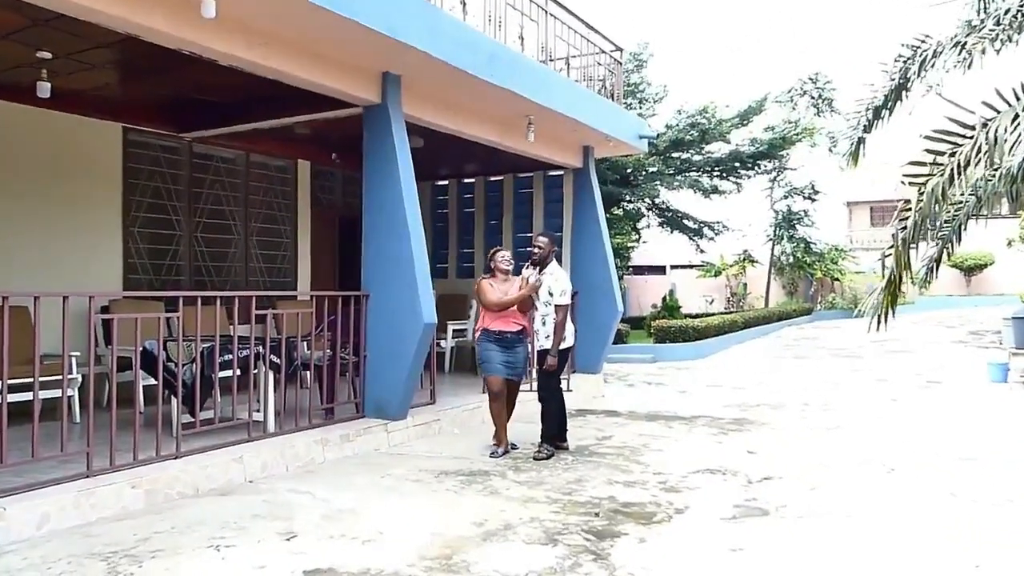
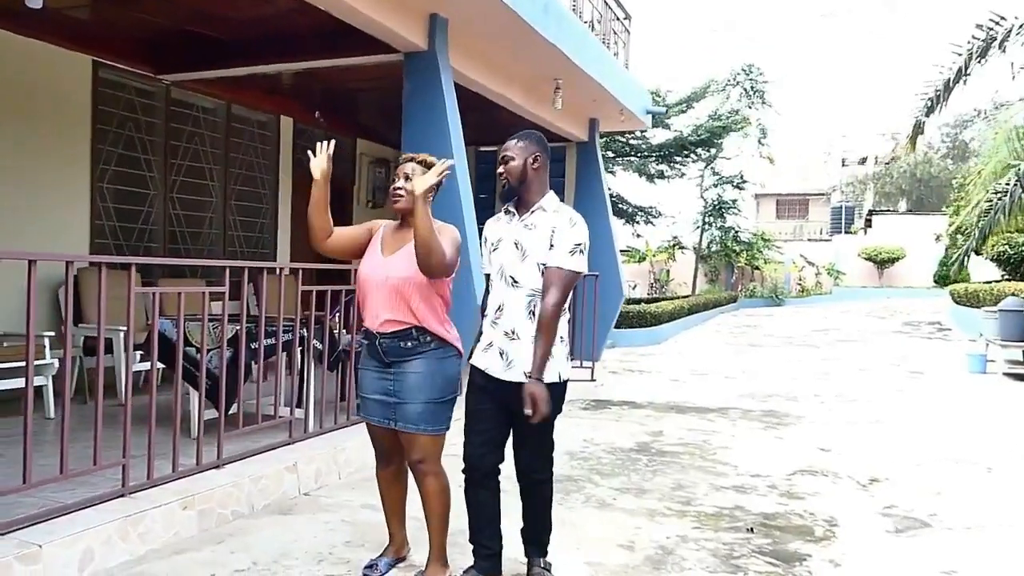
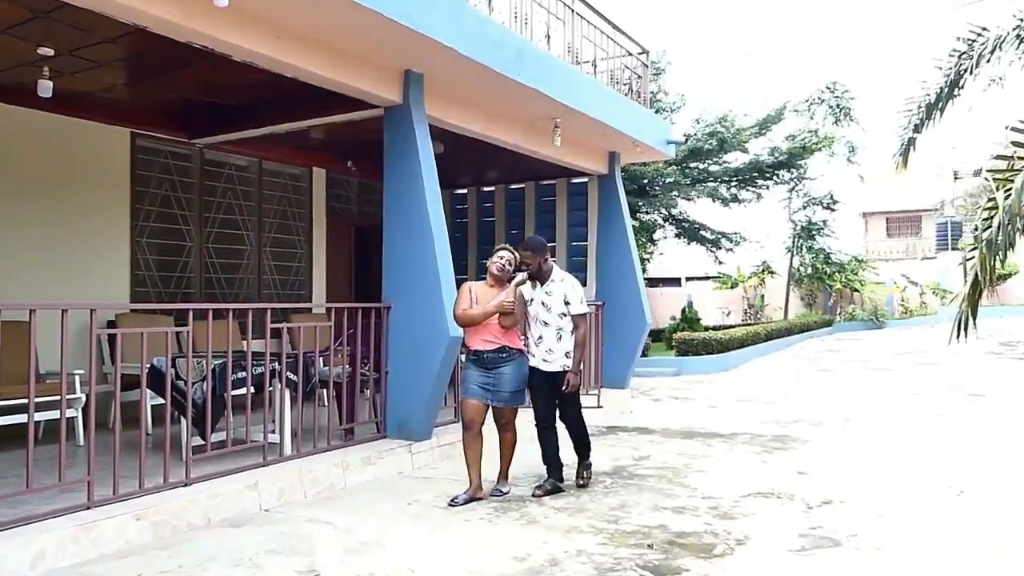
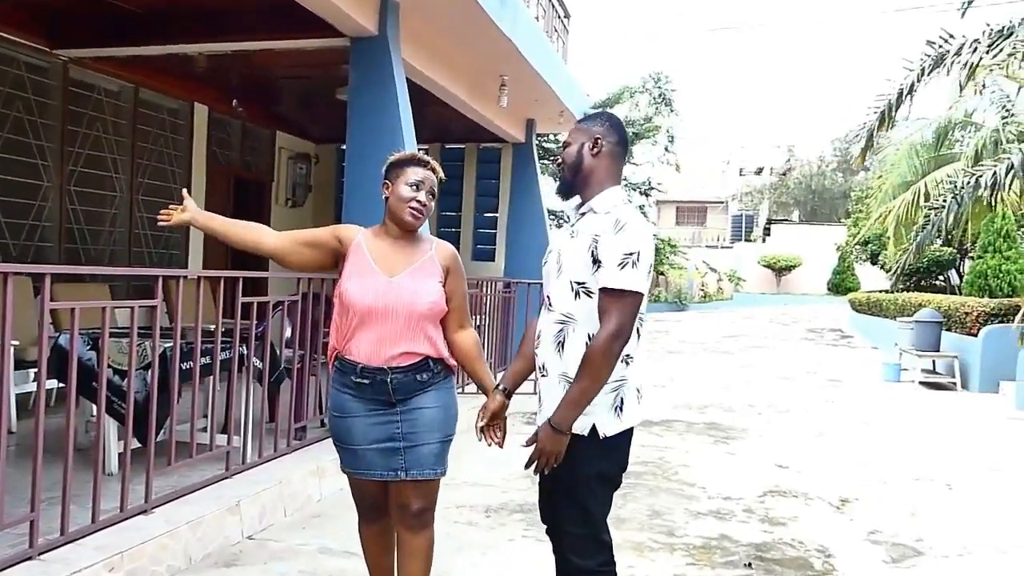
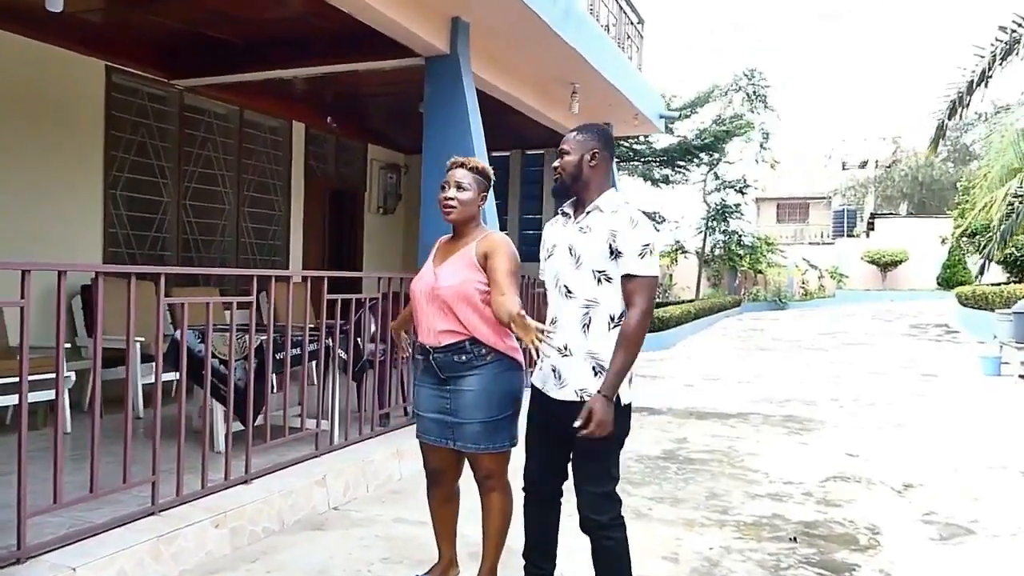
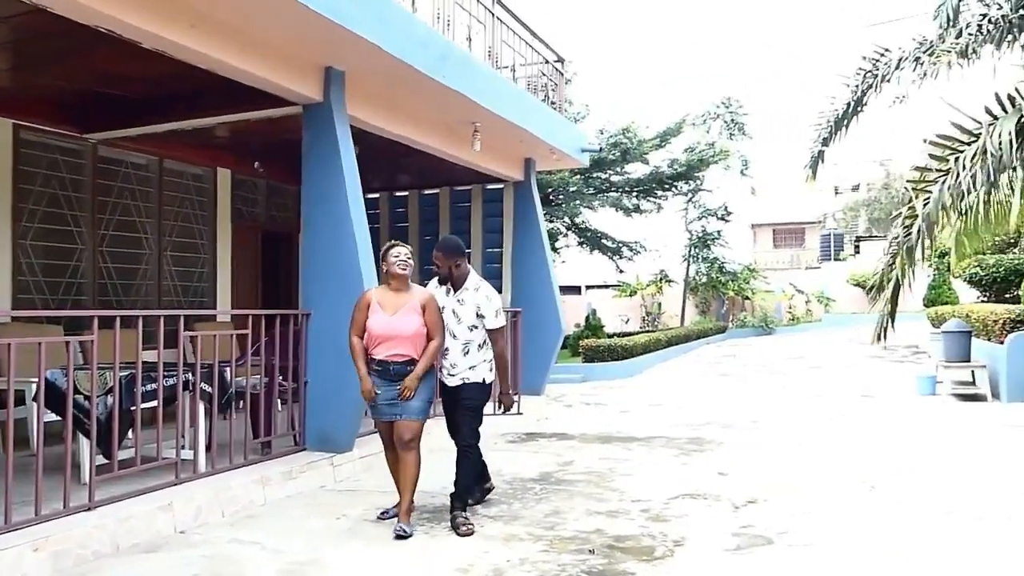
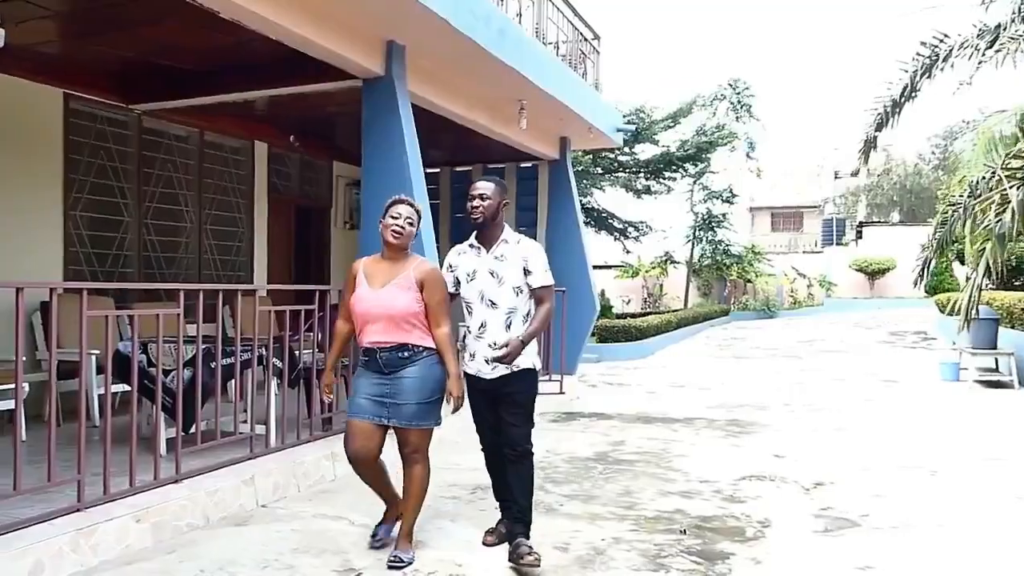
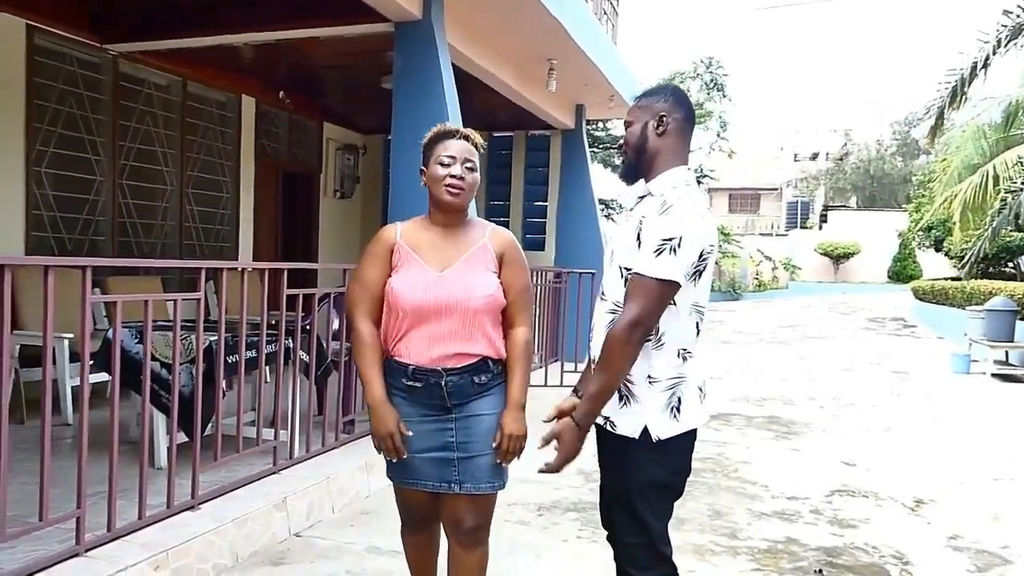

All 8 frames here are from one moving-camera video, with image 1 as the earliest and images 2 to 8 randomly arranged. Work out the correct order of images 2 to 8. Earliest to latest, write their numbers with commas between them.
3, 6, 7, 2, 5, 4, 8
